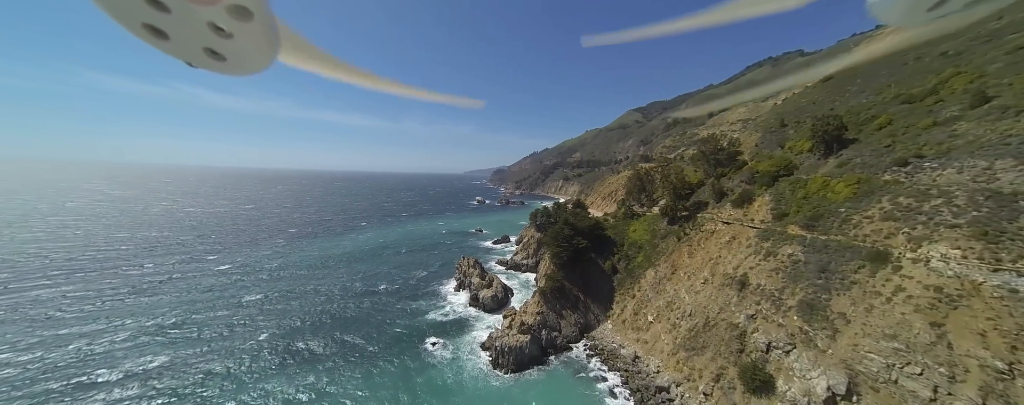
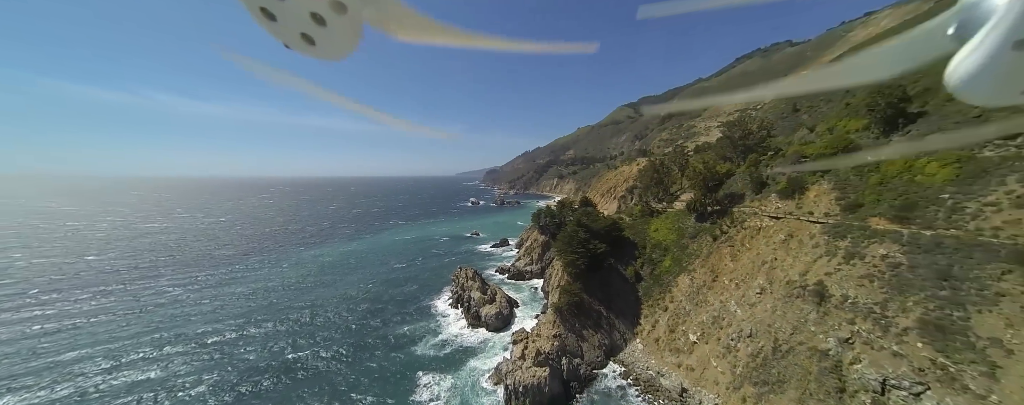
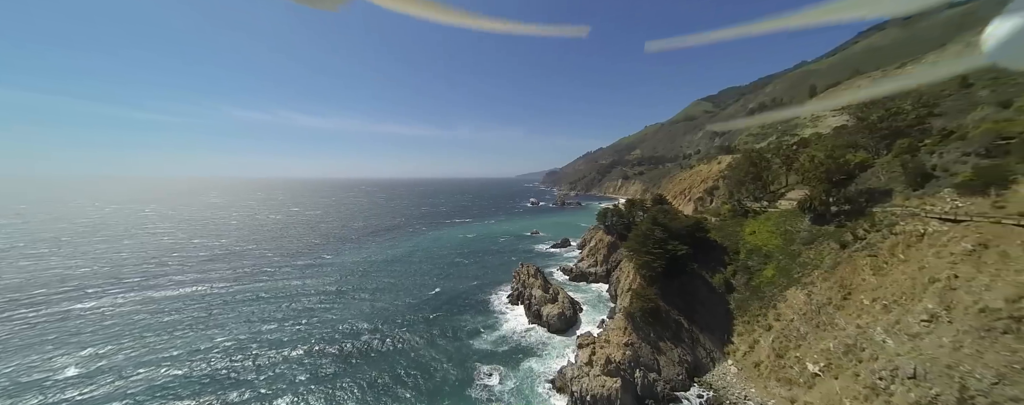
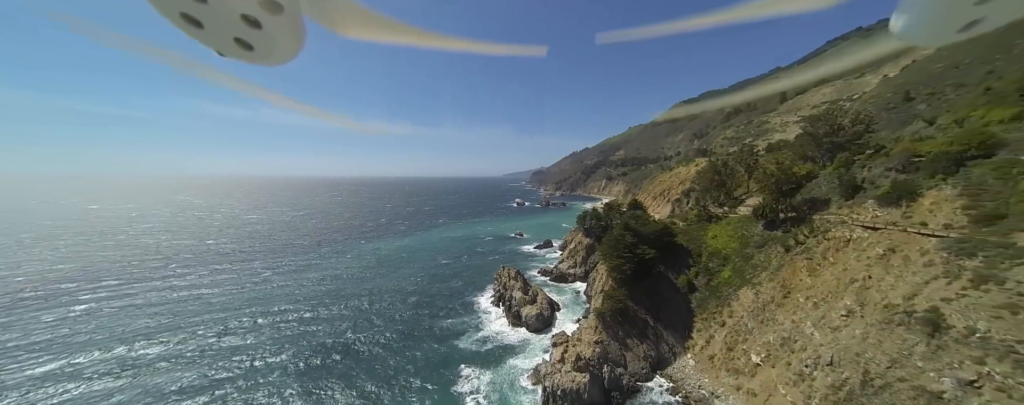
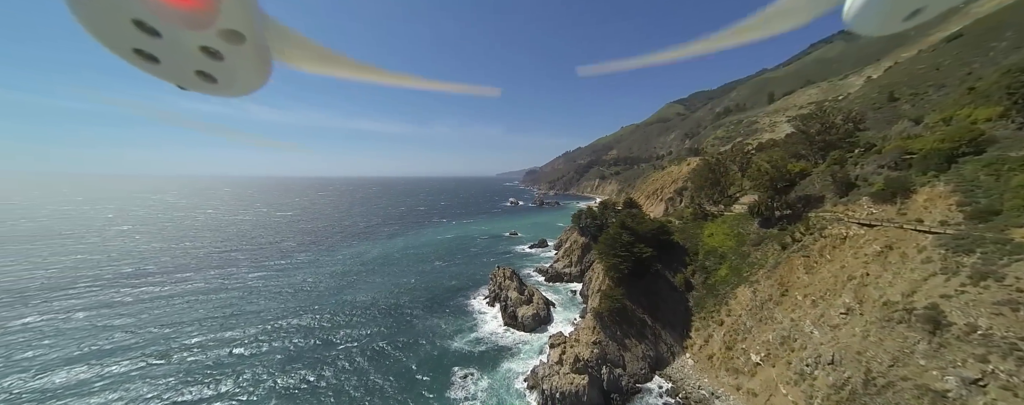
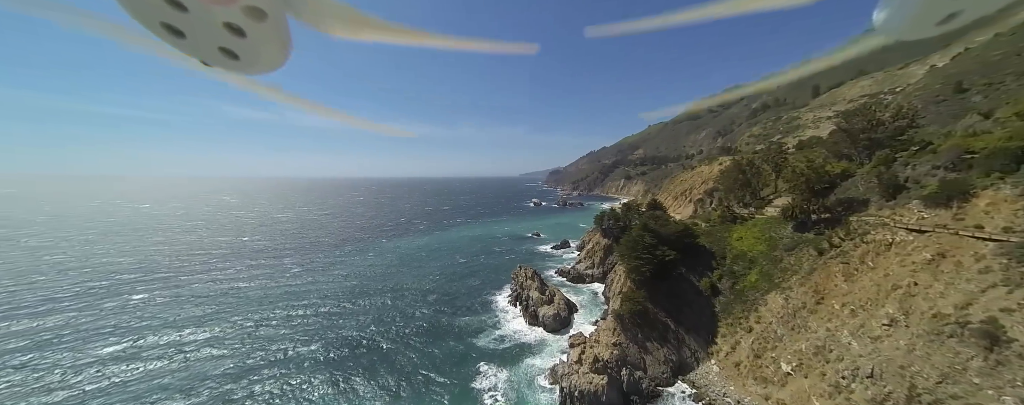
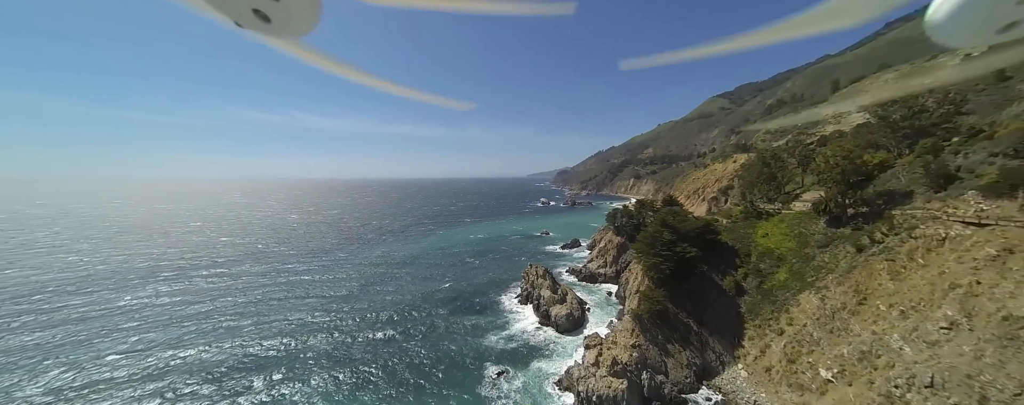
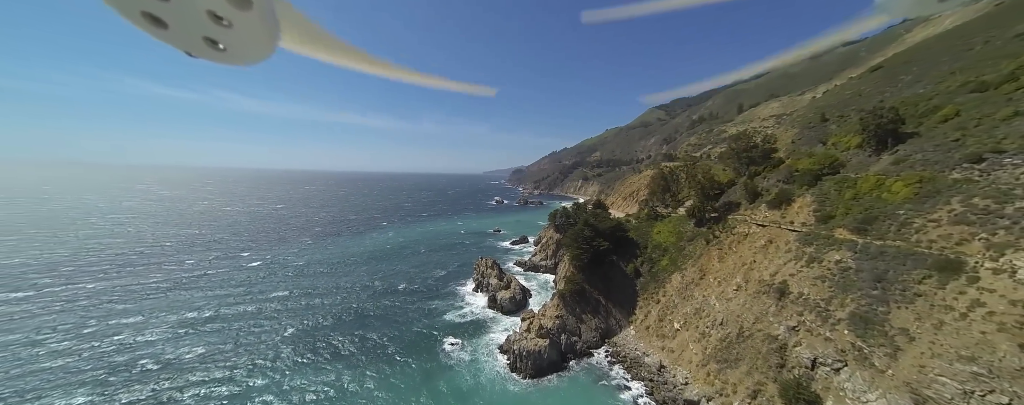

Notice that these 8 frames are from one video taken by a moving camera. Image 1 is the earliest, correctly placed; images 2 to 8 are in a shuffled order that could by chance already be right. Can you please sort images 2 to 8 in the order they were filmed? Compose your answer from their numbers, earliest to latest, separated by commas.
8, 6, 4, 2, 5, 7, 3
